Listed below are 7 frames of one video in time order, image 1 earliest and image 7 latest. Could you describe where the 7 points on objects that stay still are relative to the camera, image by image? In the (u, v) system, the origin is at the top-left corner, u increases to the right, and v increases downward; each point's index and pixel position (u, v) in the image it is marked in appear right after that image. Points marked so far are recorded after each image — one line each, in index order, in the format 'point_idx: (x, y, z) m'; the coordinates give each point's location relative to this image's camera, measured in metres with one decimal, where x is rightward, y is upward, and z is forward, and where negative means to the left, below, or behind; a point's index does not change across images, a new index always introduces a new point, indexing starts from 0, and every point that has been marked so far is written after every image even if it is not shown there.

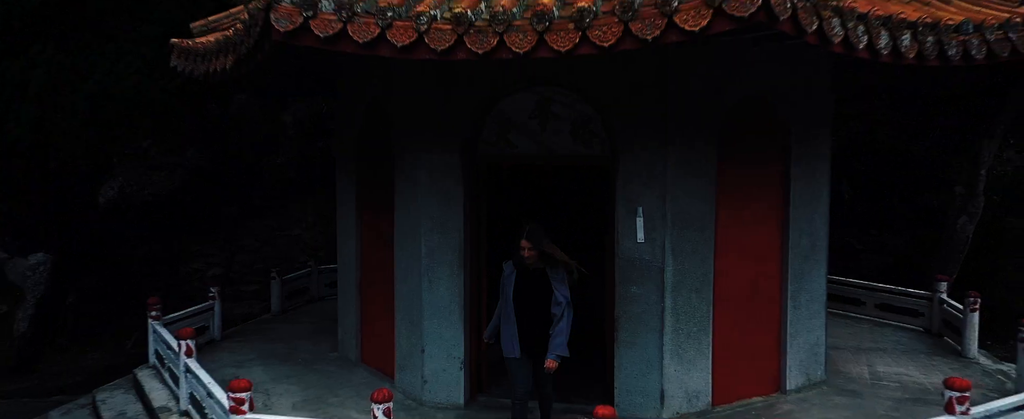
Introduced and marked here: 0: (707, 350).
0: (+1.3, -0.9, +4.9) m
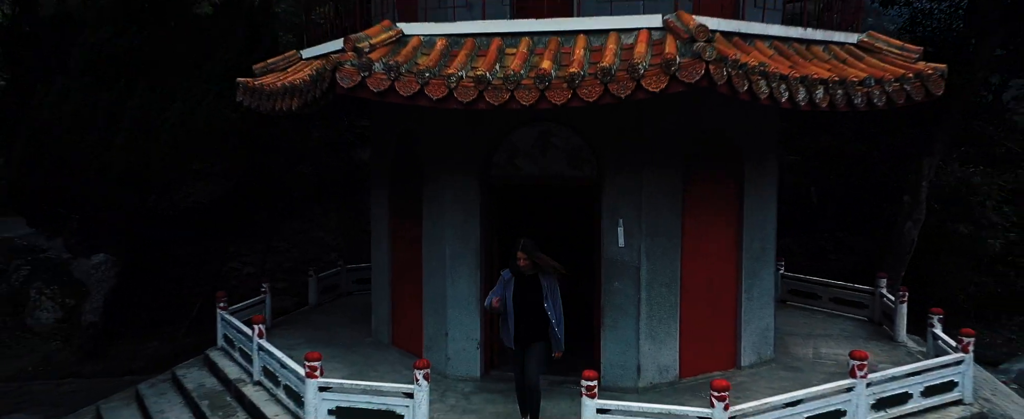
0: (+1.4, -1.0, +6.2) m
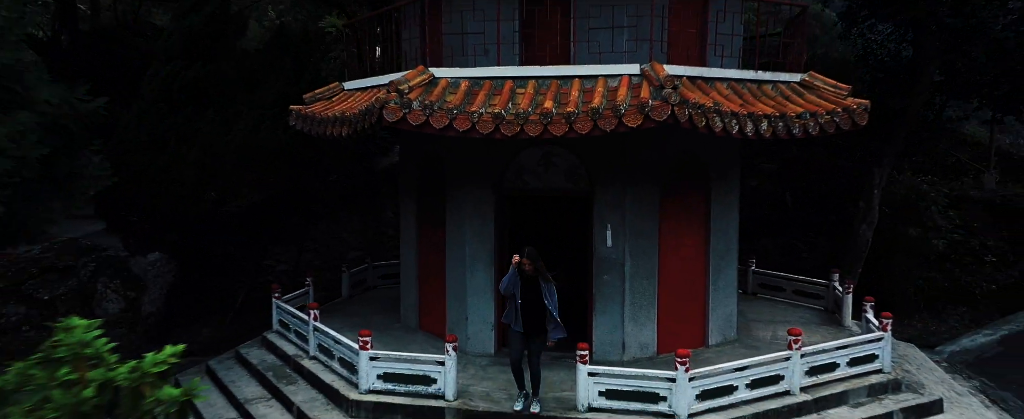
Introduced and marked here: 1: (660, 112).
0: (+1.5, -1.1, +7.6) m
1: (+1.2, +0.8, +6.0) m
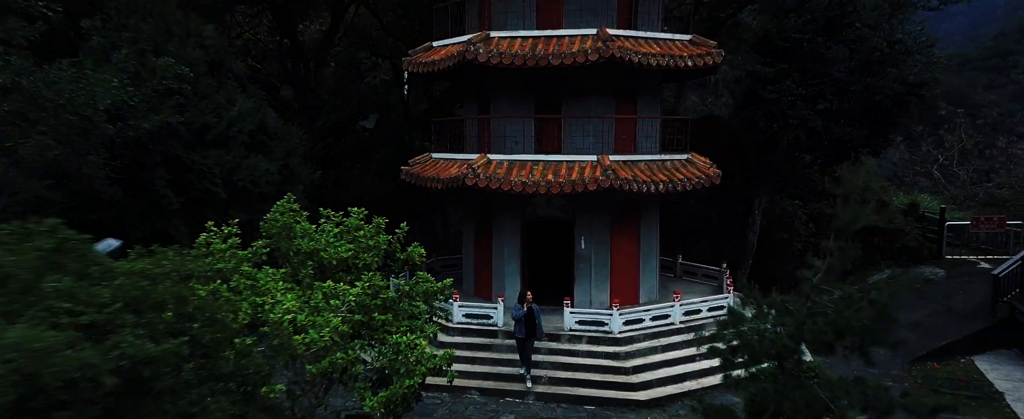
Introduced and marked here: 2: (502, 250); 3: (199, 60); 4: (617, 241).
0: (+1.8, -1.4, +14.0) m
1: (+1.6, +0.5, +12.4) m
2: (-0.2, -0.8, +14.3) m
3: (-4.8, +2.3, +11.5) m
4: (+1.9, -0.6, +14.0) m
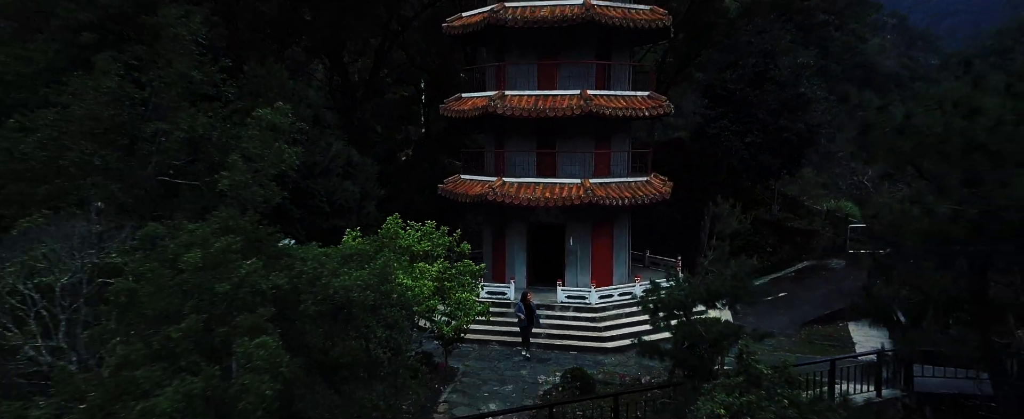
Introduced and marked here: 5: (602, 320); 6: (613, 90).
0: (+2.0, -1.6, +19.3) m
1: (+1.8, +0.3, +17.6) m
2: (0.0, -1.0, +19.5) m
3: (-4.6, +2.1, +16.8) m
4: (+2.1, -0.8, +19.3) m
5: (+2.0, -2.5, +17.1) m
6: (+2.5, +2.9, +18.3) m
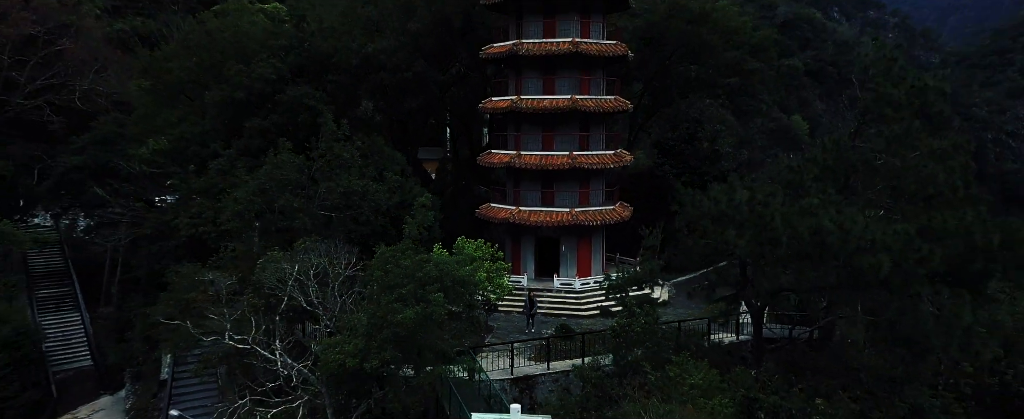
0: (+2.5, -2.3, +29.1) m
1: (+2.2, -0.4, +27.5) m
2: (+0.5, -1.6, +29.4) m
3: (-4.1, +1.4, +26.7) m
4: (+2.6, -1.4, +29.1) m
5: (+2.5, -3.2, +26.9) m
6: (+3.0, +2.2, +28.1) m
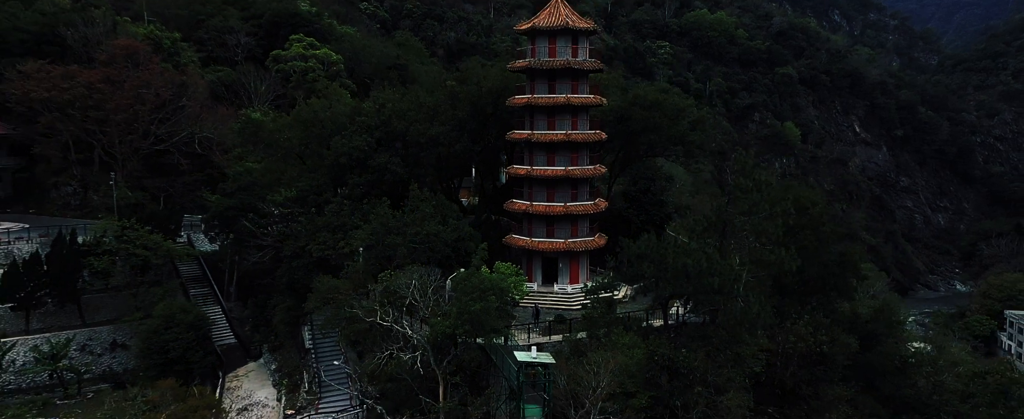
0: (+3.4, -4.0, +43.9) m
1: (+3.1, -2.1, +42.2) m
2: (+1.4, -3.3, +44.2) m
3: (-3.3, -0.3, +41.4) m
4: (+3.5, -3.1, +43.9) m
5: (+3.3, -4.9, +41.7) m
6: (+3.8, +0.5, +42.8) m
